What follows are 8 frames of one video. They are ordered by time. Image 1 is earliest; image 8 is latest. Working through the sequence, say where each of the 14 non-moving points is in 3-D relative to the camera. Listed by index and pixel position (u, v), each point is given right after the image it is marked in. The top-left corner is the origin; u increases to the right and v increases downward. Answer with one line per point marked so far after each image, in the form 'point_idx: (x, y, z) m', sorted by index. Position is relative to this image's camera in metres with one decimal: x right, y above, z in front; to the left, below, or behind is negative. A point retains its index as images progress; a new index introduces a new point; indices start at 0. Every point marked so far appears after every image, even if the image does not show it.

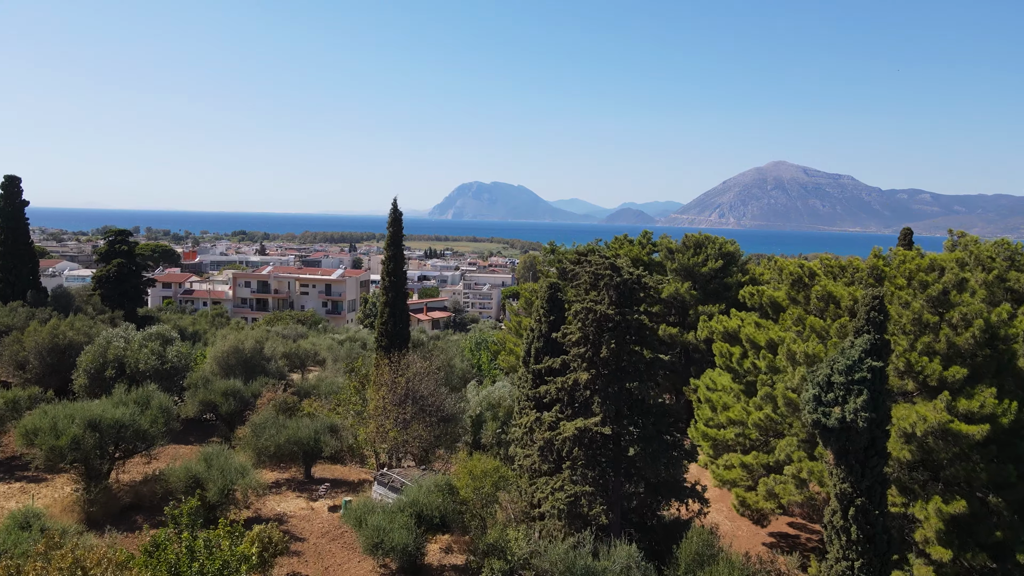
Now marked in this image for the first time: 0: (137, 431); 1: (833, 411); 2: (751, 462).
0: (-5.6, -2.1, +11.0) m
1: (+3.2, -1.2, +7.4) m
2: (+3.8, -2.8, +11.8) m
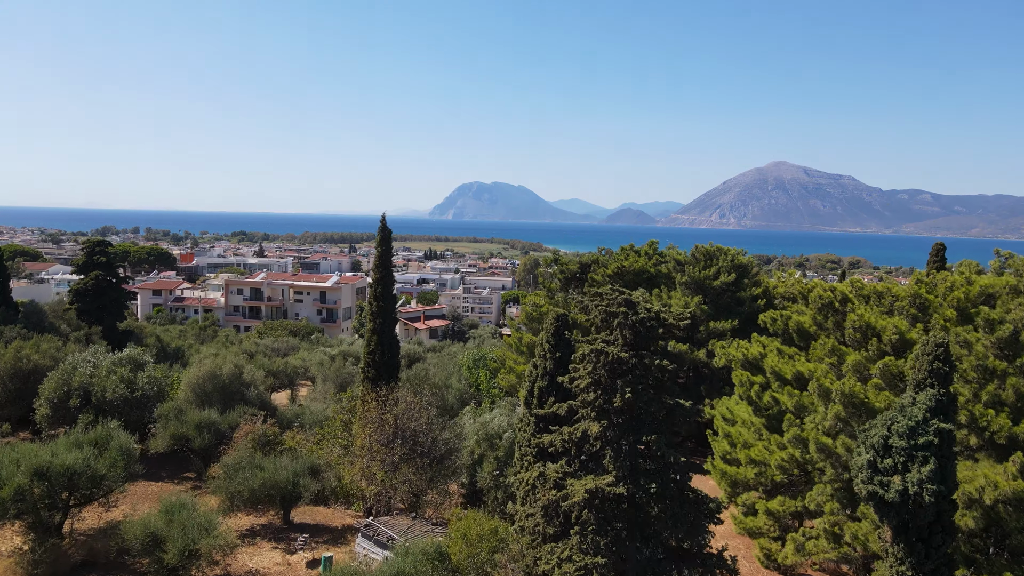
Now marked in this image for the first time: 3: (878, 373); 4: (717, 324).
0: (-5.6, -2.5, +9.8) m
1: (+3.2, -1.6, +6.2) m
2: (+3.8, -3.2, +10.6) m
3: (+4.7, -1.1, +9.4) m
4: (+5.4, -1.0, +19.6) m
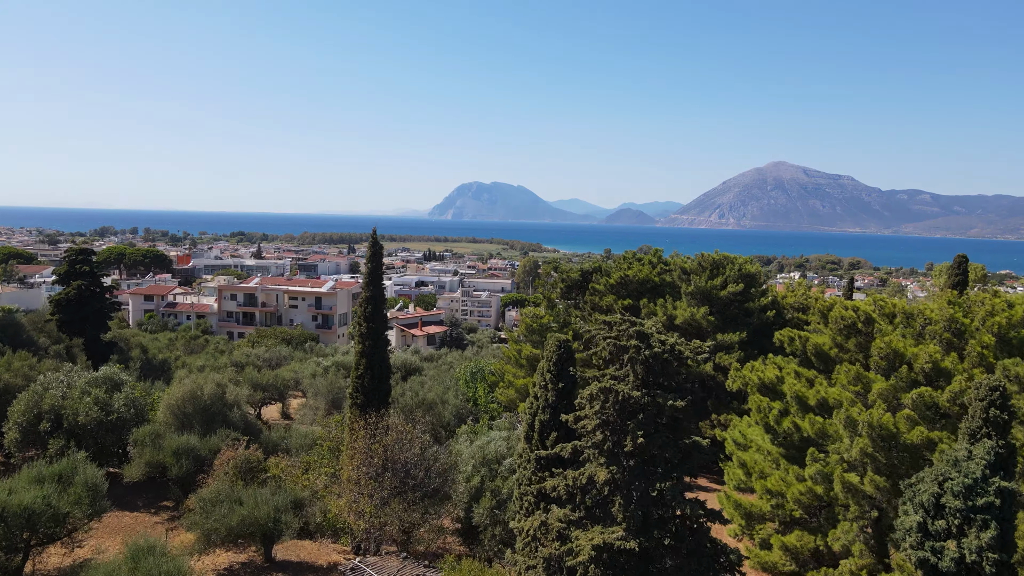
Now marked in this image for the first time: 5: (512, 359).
0: (-5.6, -2.8, +9.0) m
1: (+3.2, -1.9, +5.4) m
2: (+3.8, -3.5, +9.8) m
3: (+4.6, -1.4, +8.6) m
4: (+5.4, -1.2, +18.8) m
5: (0.0, -1.9, +20.1) m
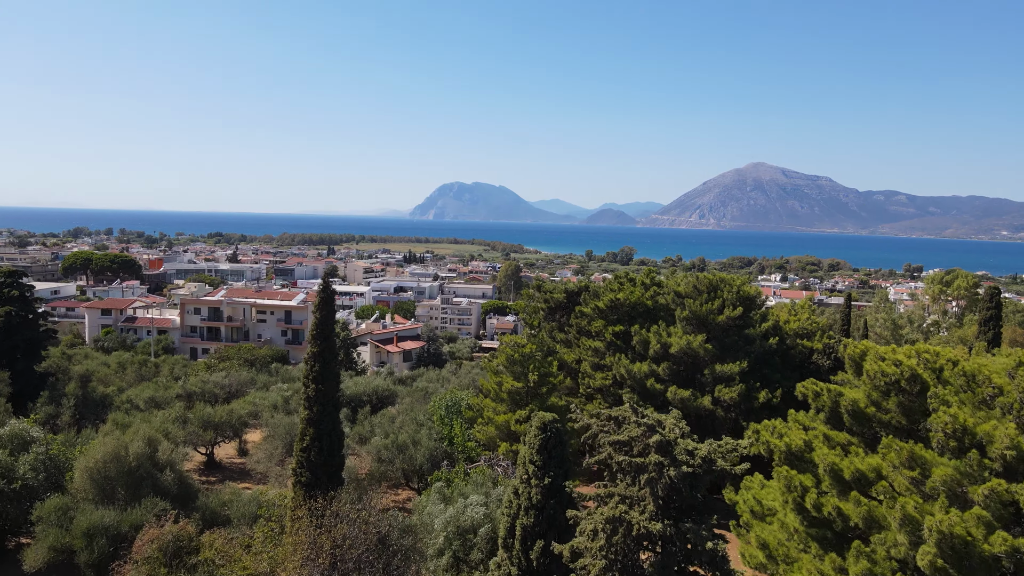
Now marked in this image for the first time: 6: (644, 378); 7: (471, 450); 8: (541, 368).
0: (-5.8, -3.4, +7.0) m
1: (+3.1, -2.5, +3.7) m
2: (+3.6, -4.1, +8.1) m
3: (+4.4, -2.0, +6.9) m
4: (+4.9, -1.9, +17.2) m
5: (-0.5, -2.6, +18.3) m
6: (+3.3, -2.2, +18.3) m
7: (-0.9, -3.8, +17.1) m
8: (+0.7, -2.0, +18.2) m
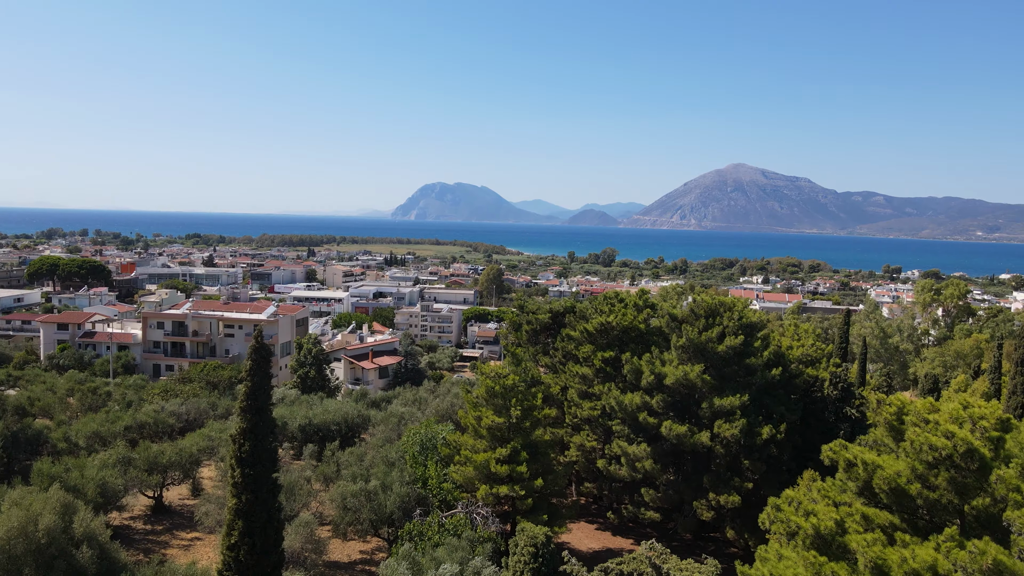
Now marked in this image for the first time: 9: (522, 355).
0: (-6.0, -4.0, +5.3) m
1: (+3.0, -3.1, +2.2) m
2: (+3.4, -4.6, +6.6) m
3: (+4.3, -2.5, +5.4) m
4: (+4.5, -2.4, +15.7) m
5: (-0.9, -3.1, +16.7) m
6: (+2.8, -2.8, +16.8) m
7: (-1.4, -4.3, +15.5) m
8: (+0.3, -2.6, +16.7) m
9: (+0.3, -1.8, +19.6) m
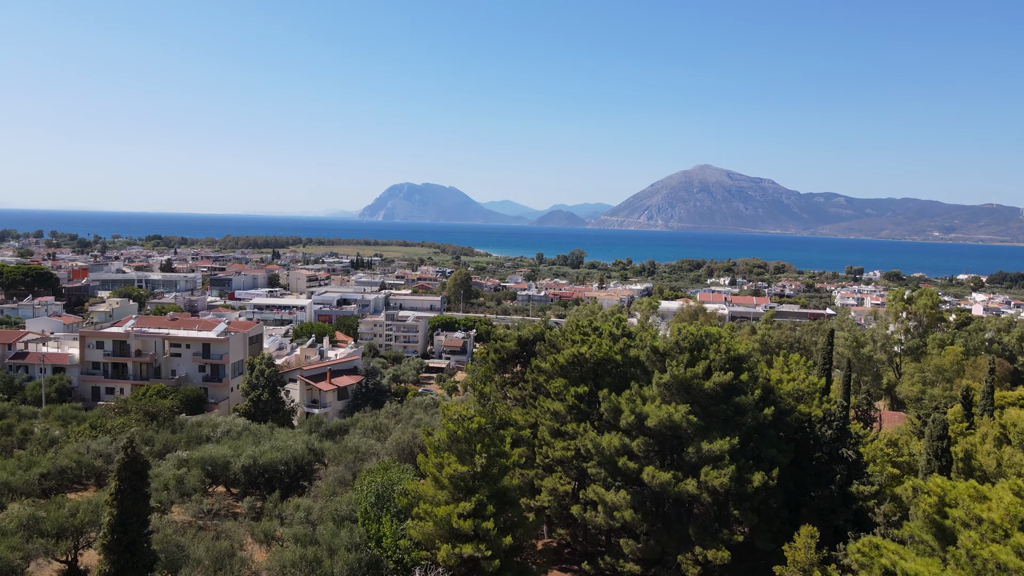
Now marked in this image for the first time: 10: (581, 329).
0: (-6.2, -4.7, +3.4) m
1: (+2.9, -3.7, +0.6) m
2: (+3.1, -5.3, +5.0) m
3: (+4.0, -3.2, +3.9) m
4: (+3.9, -3.1, +14.2) m
5: (-1.6, -3.8, +14.9) m
6: (+2.1, -3.4, +15.2) m
7: (-2.0, -5.0, +13.7) m
8: (-0.4, -3.2, +15.0) m
9: (-0.6, -2.5, +17.9) m
10: (+1.7, -1.0, +18.5) m
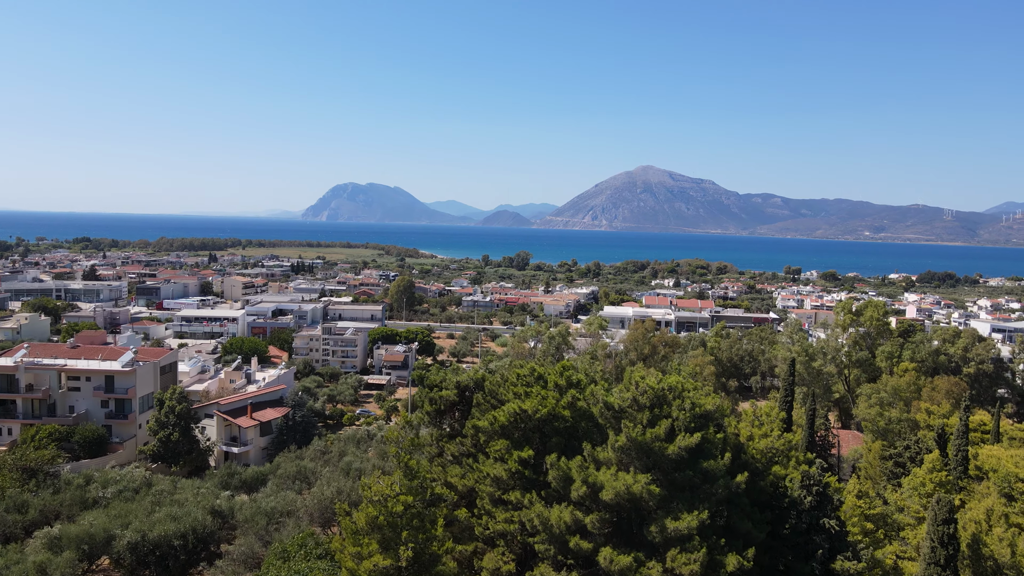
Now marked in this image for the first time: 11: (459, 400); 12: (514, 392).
0: (-6.5, -5.6, +0.6) m
1: (+2.8, -4.6, -1.5) m
2: (+2.7, -6.2, +2.9) m
3: (+3.7, -4.0, +1.8) m
4: (+2.7, -3.9, +12.1) m
5: (-2.8, -4.7, +12.4) m
6: (+0.9, -4.3, +13.0) m
7: (-3.1, -5.9, +11.2) m
8: (-1.6, -4.1, +12.6) m
9: (-1.9, -3.4, +15.5) m
10: (+0.3, -1.9, +16.2) m
11: (-1.2, -2.5, +16.8) m
12: (+0.1, -2.1, +15.5) m
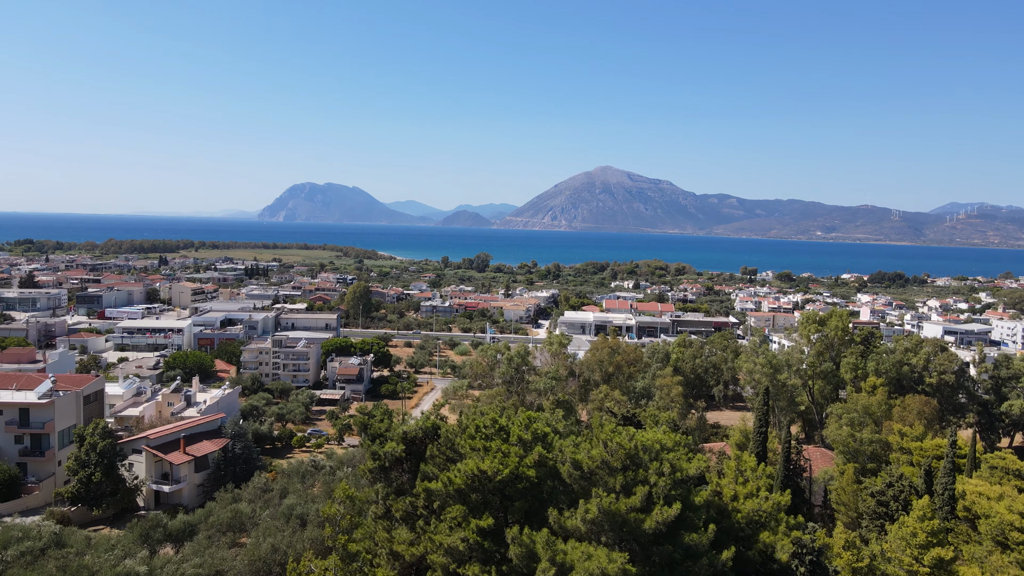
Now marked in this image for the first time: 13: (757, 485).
0: (-6.5, -6.4, -1.6) m
1: (+2.9, -5.3, -3.2) m
2: (+2.5, -6.9, +1.2) m
3: (+3.6, -4.8, +0.2) m
4: (+2.1, -4.7, +10.4) m
5: (-3.4, -5.5, +10.5) m
6: (+0.2, -5.1, +11.3) m
7: (-3.6, -6.7, +9.2) m
8: (-2.2, -4.9, +10.7) m
9: (-2.8, -4.2, +13.5) m
10: (-0.6, -2.6, +14.4) m
11: (-2.2, -3.3, +14.9) m
12: (-0.8, -2.8, +13.7) m
13: (+4.6, -3.6, +13.9) m
